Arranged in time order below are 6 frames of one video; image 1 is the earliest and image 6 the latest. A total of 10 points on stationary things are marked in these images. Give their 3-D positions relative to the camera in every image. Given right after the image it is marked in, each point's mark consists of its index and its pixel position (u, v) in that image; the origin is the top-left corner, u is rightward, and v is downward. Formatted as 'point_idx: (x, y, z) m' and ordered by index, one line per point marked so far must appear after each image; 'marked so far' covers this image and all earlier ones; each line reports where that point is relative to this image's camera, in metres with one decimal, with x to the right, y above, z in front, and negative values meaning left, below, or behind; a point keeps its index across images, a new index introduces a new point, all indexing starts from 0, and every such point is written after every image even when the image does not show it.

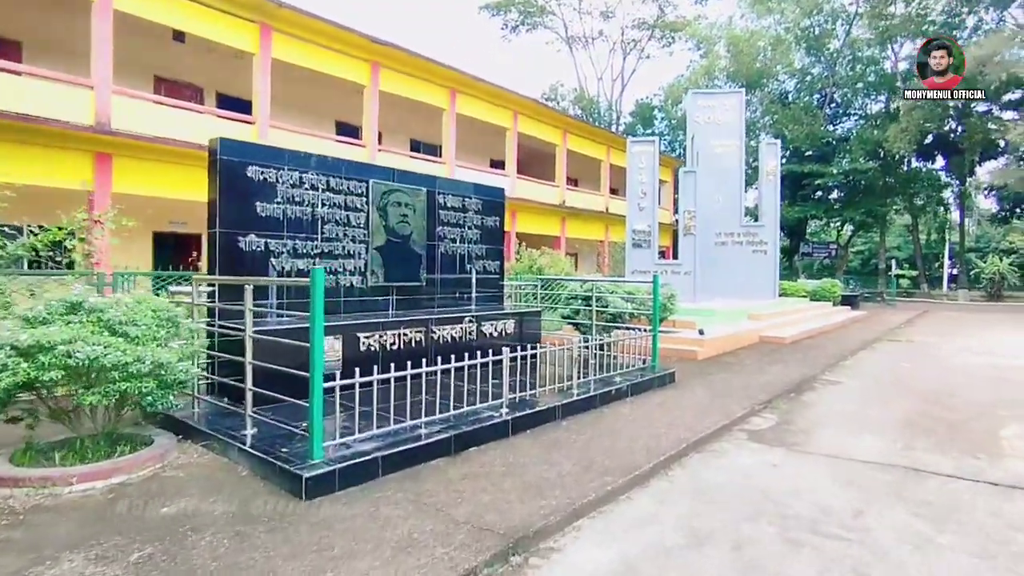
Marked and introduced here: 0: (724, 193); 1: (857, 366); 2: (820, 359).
0: (+5.6, +2.5, +15.7) m
1: (+5.2, -1.2, +9.0) m
2: (+4.9, -1.1, +9.4) m
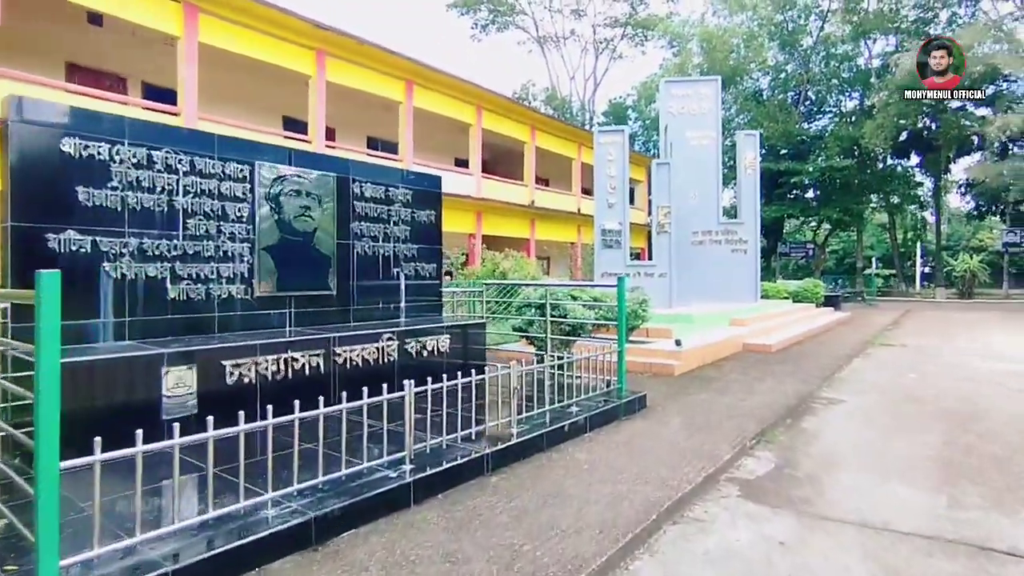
0: (+4.6, +2.5, +14.5) m
1: (+4.5, -1.2, +7.8) m
2: (+4.2, -1.1, +8.2) m
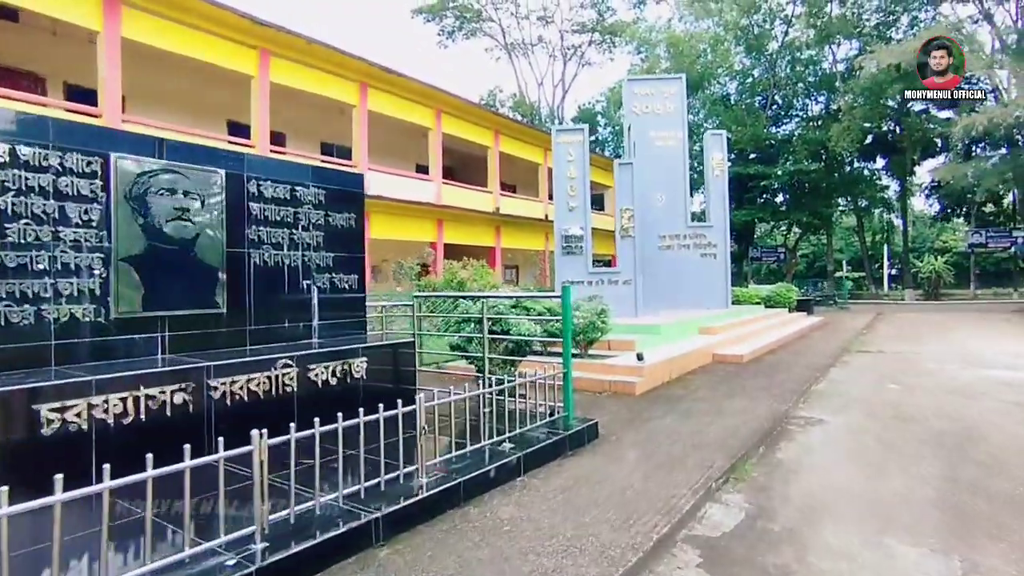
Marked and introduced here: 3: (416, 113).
0: (+3.6, +2.3, +13.9) m
1: (+3.9, -1.3, +7.1) m
2: (+3.5, -1.2, +7.5) m
3: (-3.0, +5.5, +18.7) m
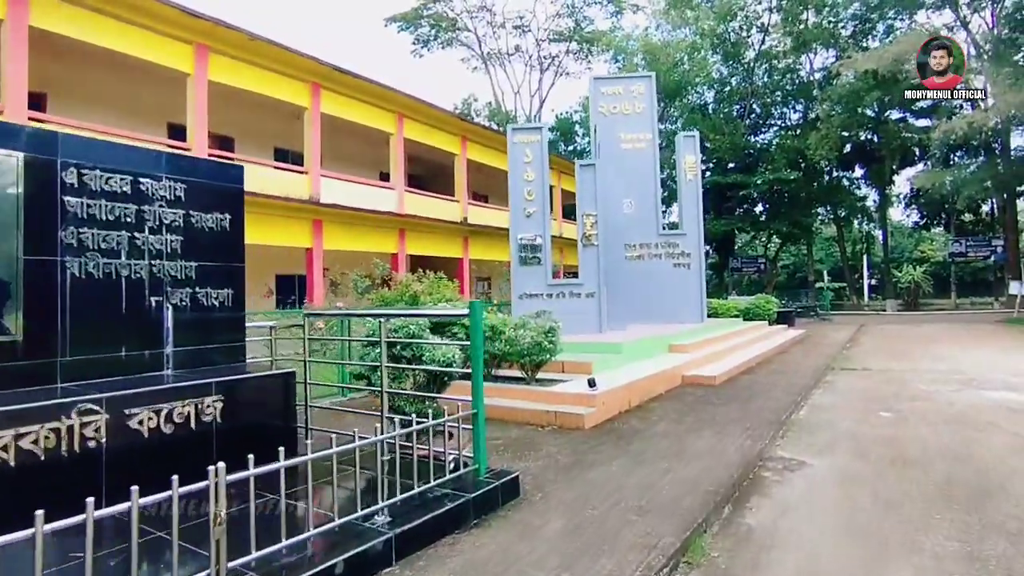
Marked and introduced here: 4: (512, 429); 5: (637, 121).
0: (+2.7, +2.0, +12.9) m
1: (+3.1, -1.4, +6.1) m
2: (+2.7, -1.3, +6.4) m
3: (-4.1, +5.1, +17.6) m
4: (0.0, -1.4, +5.9) m
5: (+2.7, +3.7, +13.1) m
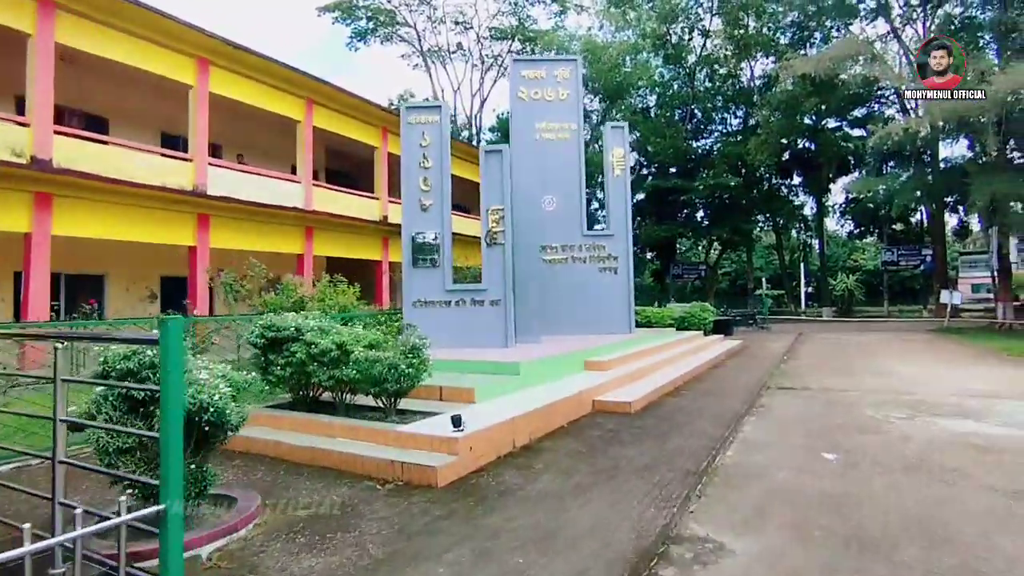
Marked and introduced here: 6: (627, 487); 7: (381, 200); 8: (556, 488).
0: (+0.9, +1.9, +11.5) m
1: (+1.8, -1.5, +4.7) m
2: (+1.4, -1.4, +5.0) m
3: (-6.2, +5.0, +15.7) m
4: (-1.3, -1.5, +4.3) m
5: (+0.9, +3.5, +11.7) m
6: (+0.8, -1.4, +4.2) m
7: (-4.2, +2.8, +19.0) m
8: (+0.3, -1.4, +4.3) m
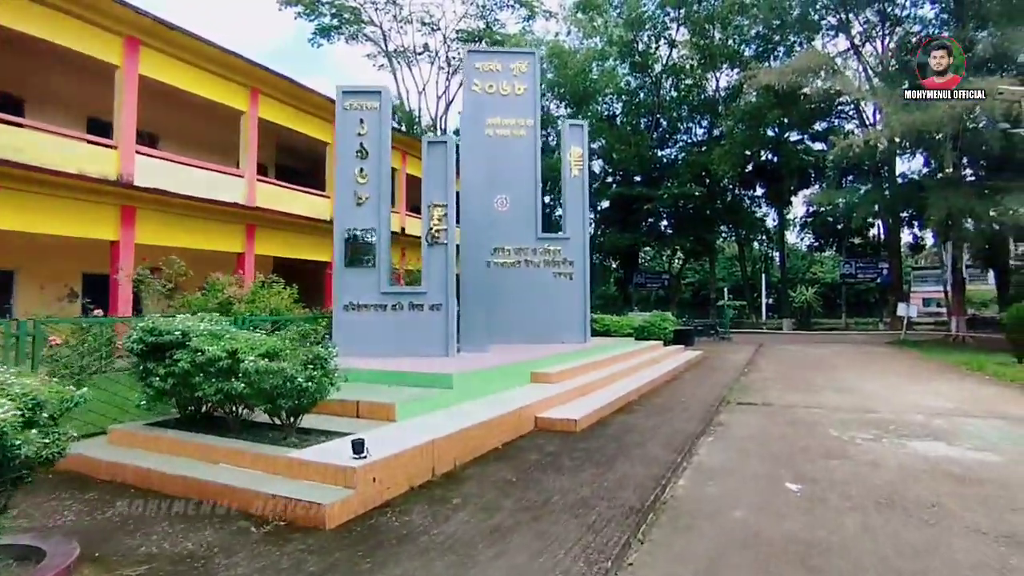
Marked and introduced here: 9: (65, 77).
0: (0.0, +1.8, +10.8) m
1: (+1.3, -1.5, +4.0) m
2: (+0.8, -1.4, +4.3) m
3: (-7.3, +5.0, +14.6) m
4: (-1.8, -1.4, +3.4) m
5: (0.0, +3.5, +11.0) m
6: (+0.3, -1.4, +3.5) m
7: (-5.5, +2.7, +18.0) m
8: (-0.2, -1.4, +3.5) m
9: (-10.2, +4.8, +13.5) m
